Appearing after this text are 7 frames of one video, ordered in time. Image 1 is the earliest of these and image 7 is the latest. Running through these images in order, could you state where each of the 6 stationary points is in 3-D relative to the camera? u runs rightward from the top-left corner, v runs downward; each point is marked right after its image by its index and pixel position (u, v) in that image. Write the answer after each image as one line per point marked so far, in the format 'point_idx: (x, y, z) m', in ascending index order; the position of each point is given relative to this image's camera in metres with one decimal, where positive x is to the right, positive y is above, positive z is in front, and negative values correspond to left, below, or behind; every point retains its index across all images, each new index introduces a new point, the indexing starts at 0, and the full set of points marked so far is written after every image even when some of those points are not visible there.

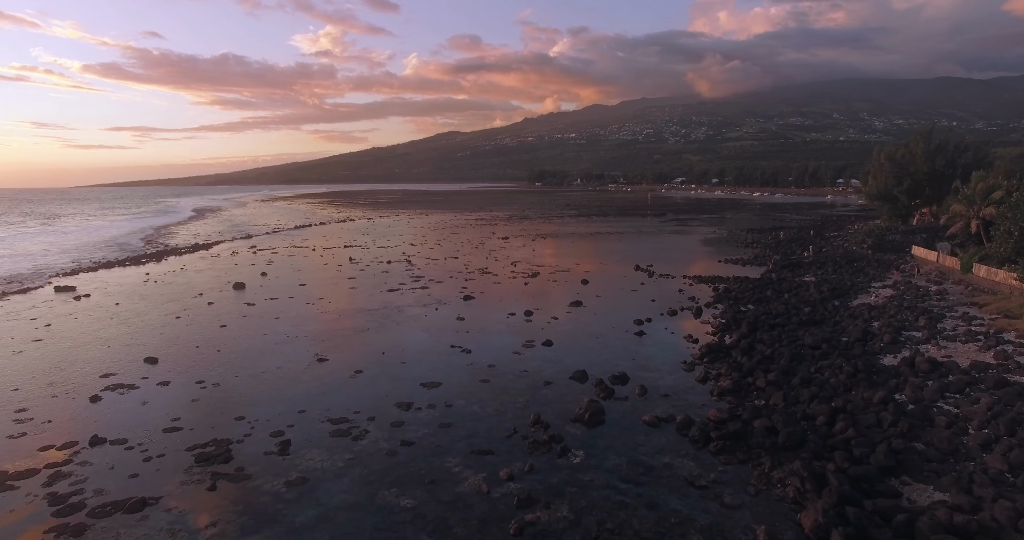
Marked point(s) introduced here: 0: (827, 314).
0: (+9.2, -1.3, +19.7) m
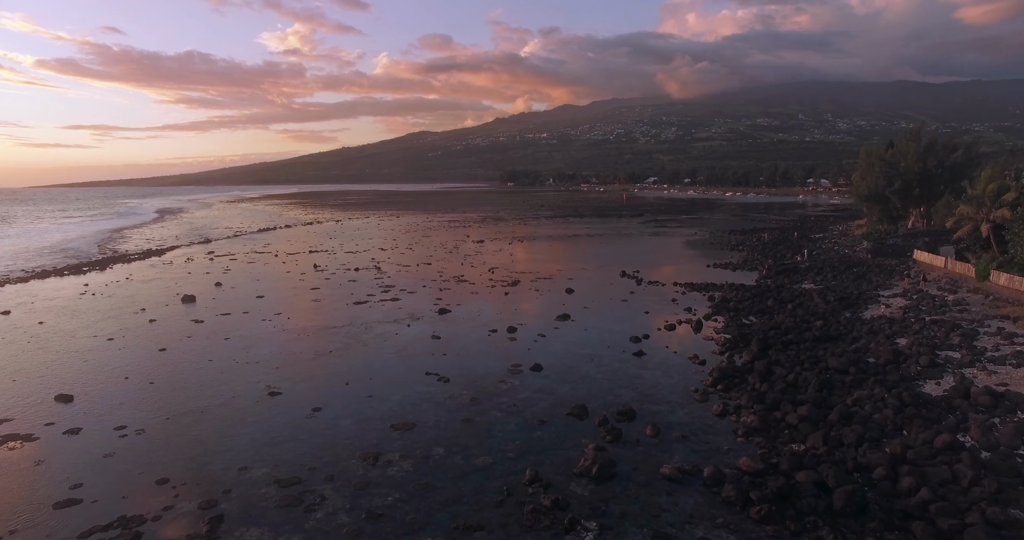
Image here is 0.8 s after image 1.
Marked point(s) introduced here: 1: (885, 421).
0: (+8.8, -1.5, +17.9) m
1: (+6.0, -2.4, +10.7) m
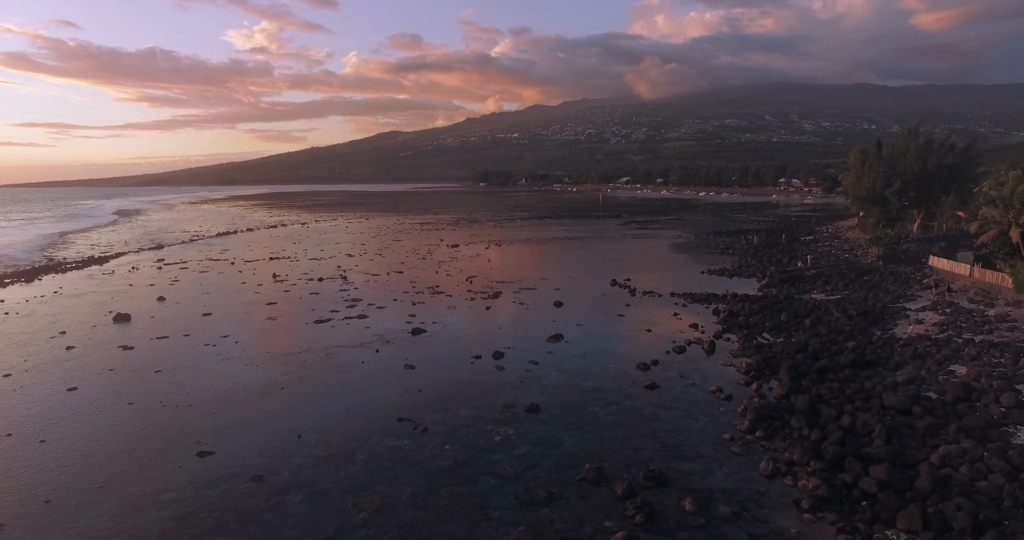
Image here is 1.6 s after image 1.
0: (+8.5, -1.9, +15.5) m
1: (+6.0, -2.7, +8.3) m
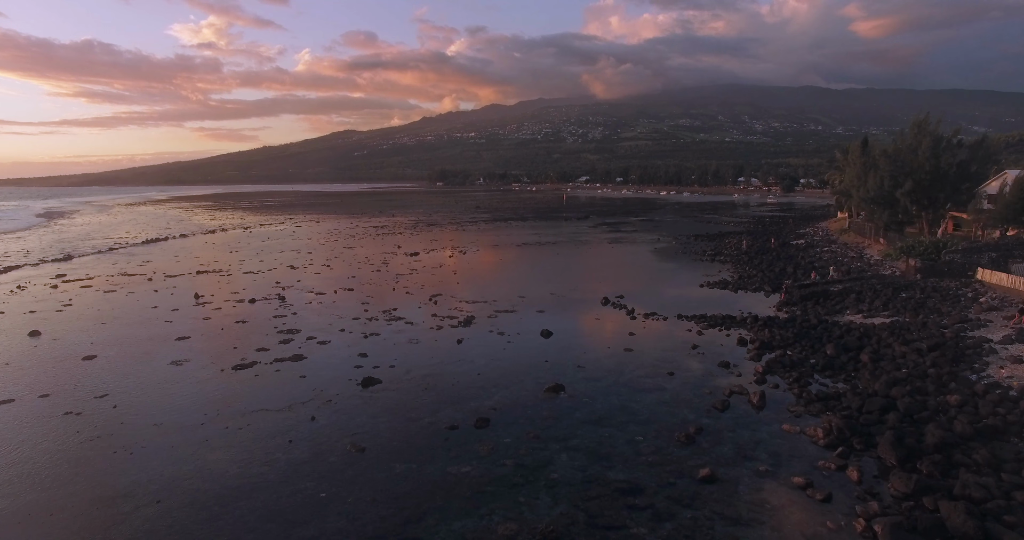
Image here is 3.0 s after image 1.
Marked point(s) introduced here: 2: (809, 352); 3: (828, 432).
0: (+8.3, -2.4, +11.5) m
1: (+6.3, -3.3, +4.1) m
2: (+7.3, -2.0, +16.7) m
3: (+5.3, -2.7, +11.3) m
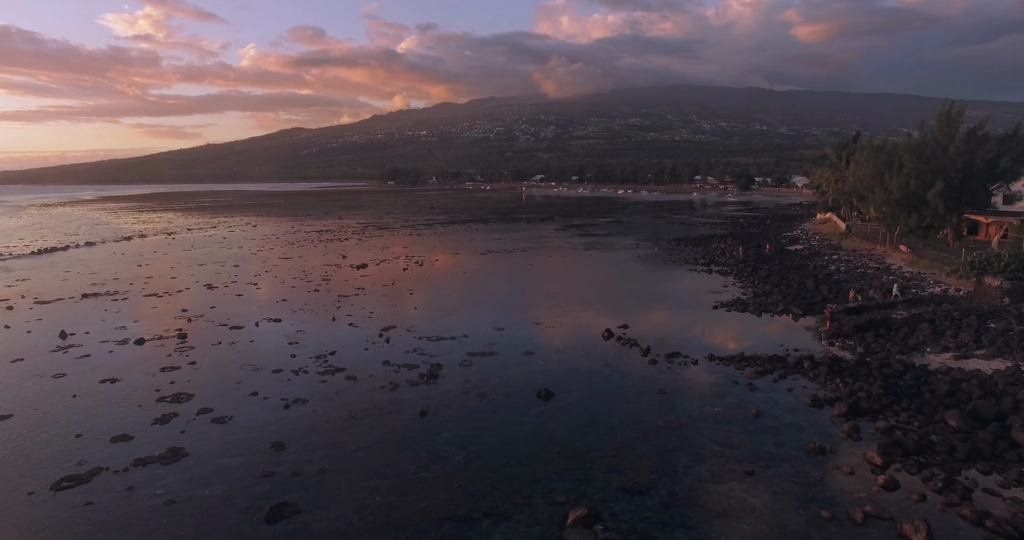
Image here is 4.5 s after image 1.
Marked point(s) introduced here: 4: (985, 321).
0: (+8.6, -3.0, +6.6) m
1: (+7.0, -4.0, -0.9) m
2: (+7.2, -2.6, +11.7) m
3: (+5.5, -3.4, +6.1) m
4: (+11.8, -1.2, +16.8) m
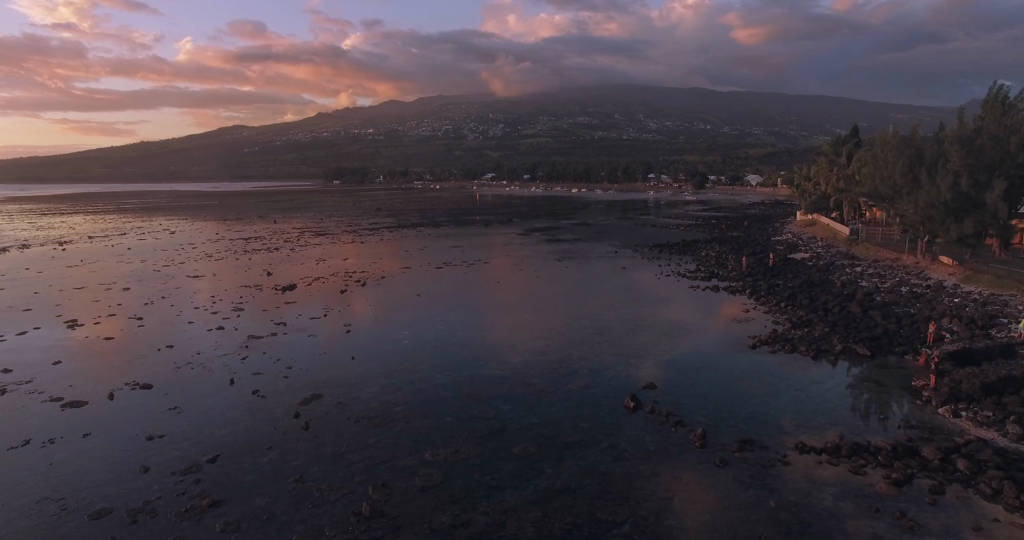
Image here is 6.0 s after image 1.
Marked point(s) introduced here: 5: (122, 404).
0: (+9.2, -3.8, +1.1) m
1: (+8.2, -4.7, -6.5) m
2: (+7.4, -3.3, +6.1) m
3: (+6.2, -4.2, +0.4) m
4: (+11.6, -1.9, +11.6) m
5: (-7.5, -2.6, +12.7) m
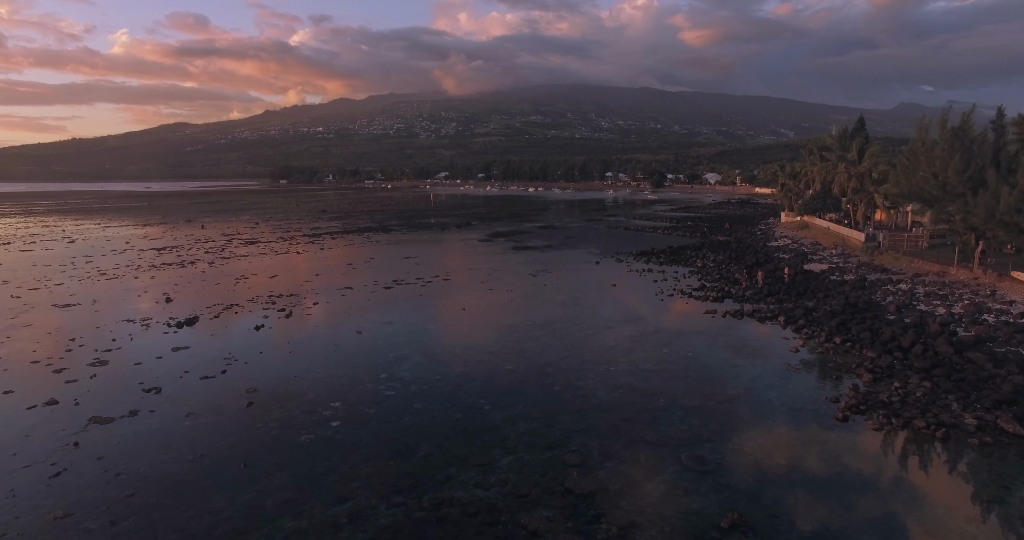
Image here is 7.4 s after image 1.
0: (+10.0, -4.5, -4.3) m
1: (+9.6, -5.5, -12.0) m
2: (+8.0, -4.1, +0.5) m
3: (+7.1, -4.9, -5.2) m
4: (+11.8, -2.6, +6.3) m
5: (-7.3, -3.5, +6.1) m
